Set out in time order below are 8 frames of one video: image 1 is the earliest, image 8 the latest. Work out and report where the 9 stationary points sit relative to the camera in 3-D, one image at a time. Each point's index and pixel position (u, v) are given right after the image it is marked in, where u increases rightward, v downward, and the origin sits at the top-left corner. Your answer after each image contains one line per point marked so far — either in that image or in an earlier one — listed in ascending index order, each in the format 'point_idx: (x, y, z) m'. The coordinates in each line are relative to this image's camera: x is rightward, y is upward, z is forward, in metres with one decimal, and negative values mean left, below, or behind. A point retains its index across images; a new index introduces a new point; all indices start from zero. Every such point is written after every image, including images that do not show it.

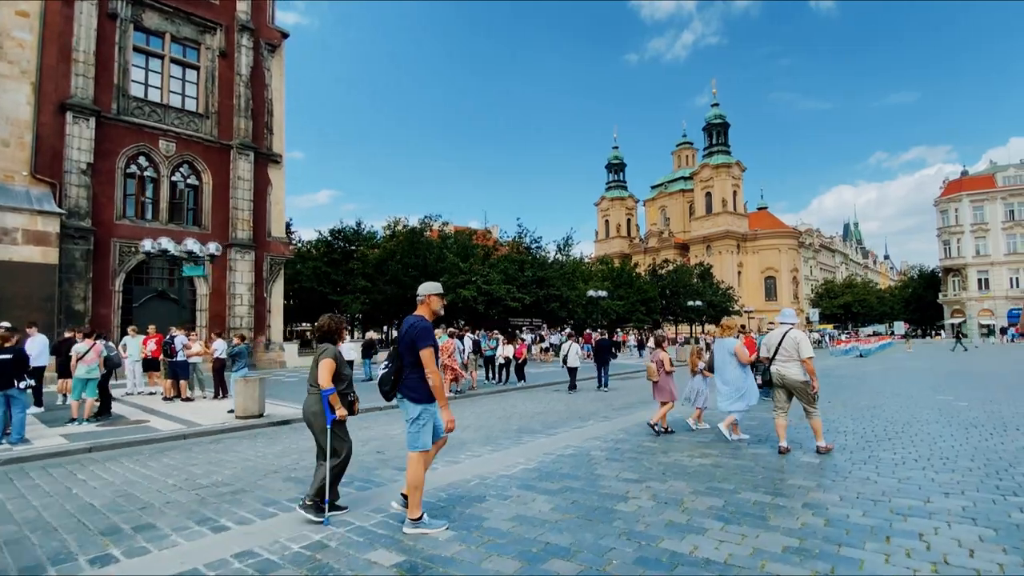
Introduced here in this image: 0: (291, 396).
0: (-6.5, -3.2, +15.5) m
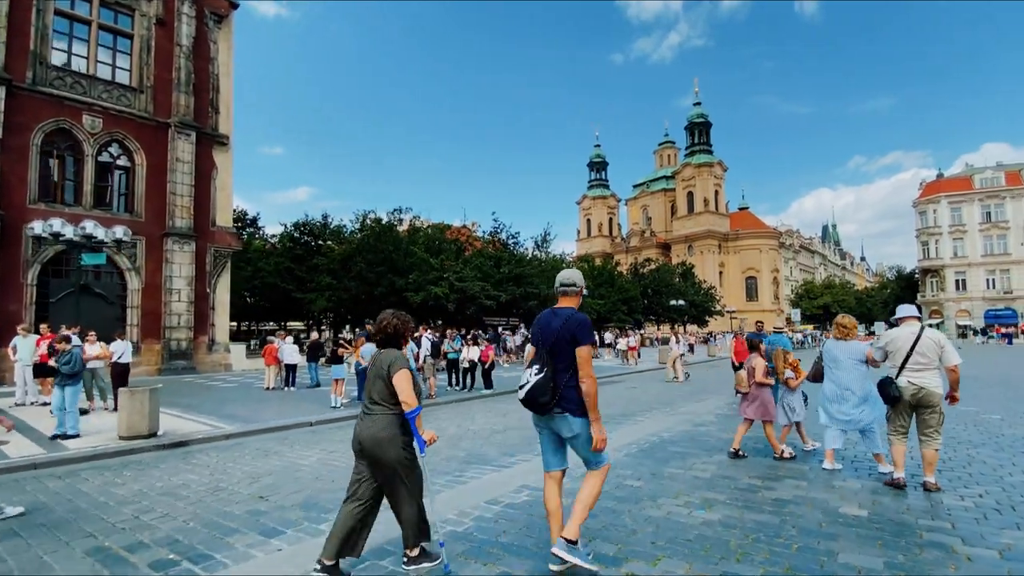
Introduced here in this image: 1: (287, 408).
0: (-7.4, -3.0, +13.1) m
1: (-5.6, -3.0, +13.1) m
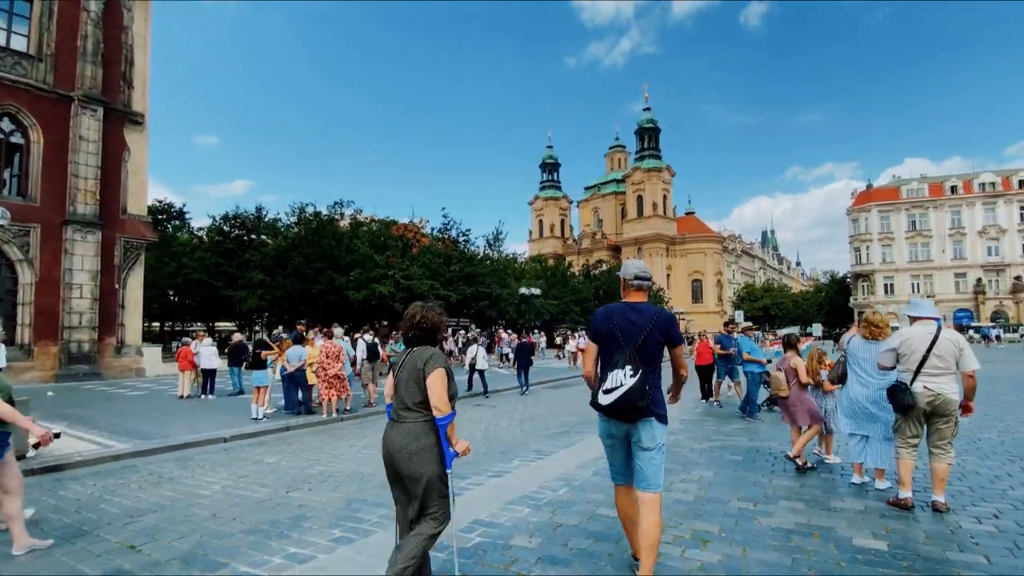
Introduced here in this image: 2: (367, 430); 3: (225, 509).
0: (-8.5, -2.8, +11.1) m
1: (-6.7, -2.8, +11.3) m
2: (-2.7, -2.7, +10.0) m
3: (-3.1, -2.4, +5.8) m
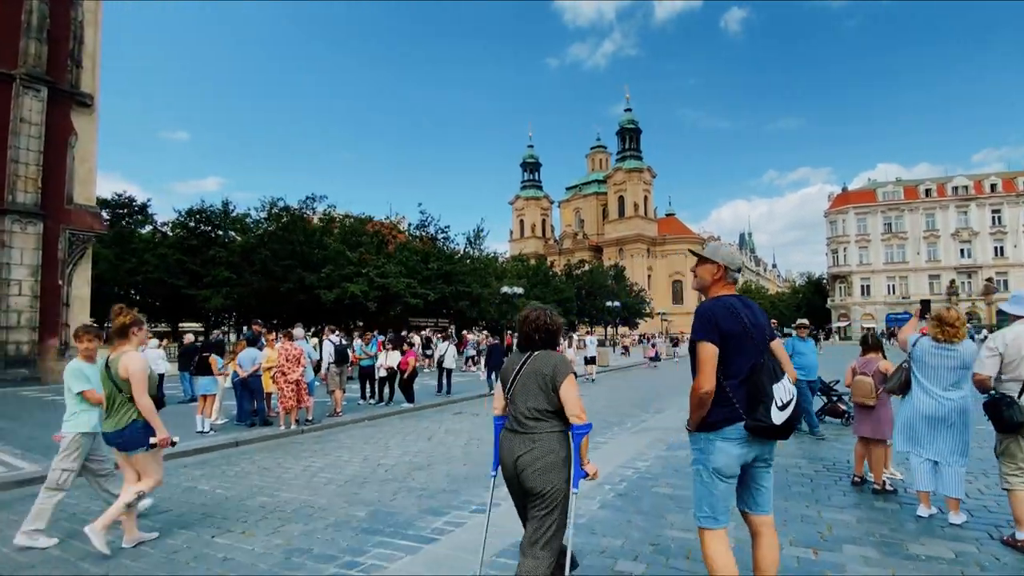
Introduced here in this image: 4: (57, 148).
0: (-8.8, -2.7, +9.6) m
1: (-7.0, -2.7, +9.8) m
2: (-3.0, -2.6, +8.7) m
3: (-3.2, -2.3, +4.5) m
4: (-16.3, +5.1, +19.1) m
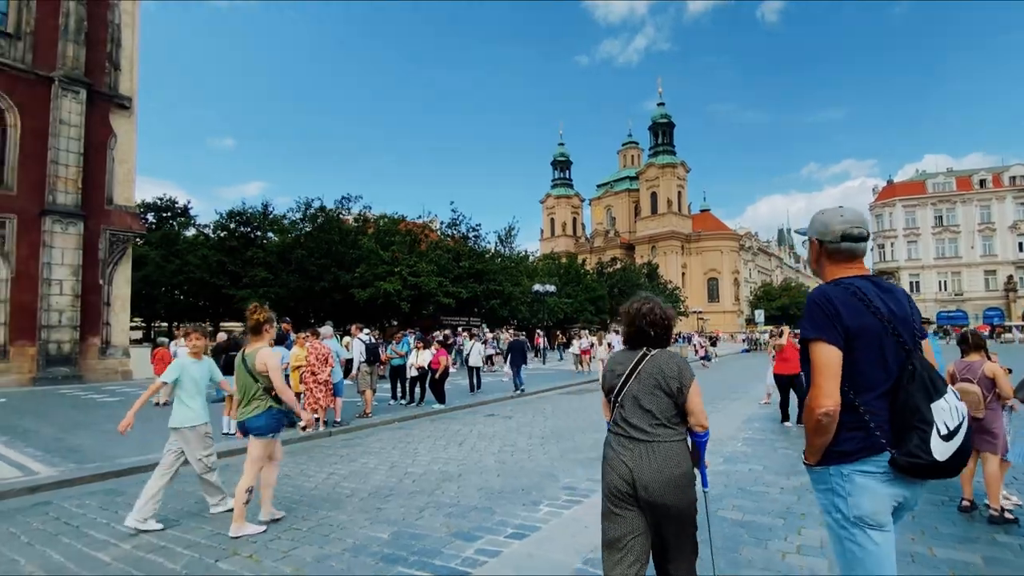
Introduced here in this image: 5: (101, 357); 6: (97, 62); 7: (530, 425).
0: (-8.2, -2.6, +9.5) m
1: (-6.3, -2.6, +9.6) m
2: (-2.4, -2.5, +8.2) m
3: (-2.9, -2.3, +4.1) m
4: (-15.2, +5.1, +19.4) m
5: (-14.7, -2.5, +18.9) m
6: (-15.4, +8.4, +19.7) m
7: (+0.3, -2.6, +10.1) m
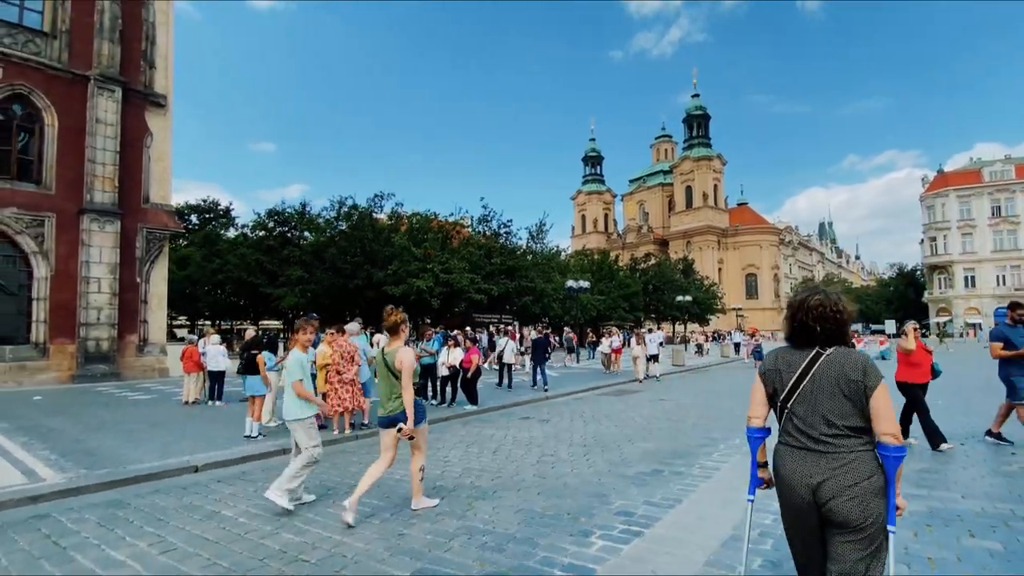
0: (-7.6, -2.6, +9.3) m
1: (-5.7, -2.6, +9.3) m
2: (-1.9, -2.4, +7.7) m
3: (-2.6, -2.2, +3.6) m
4: (-14.0, +5.2, +19.6) m
5: (-13.5, -2.4, +19.1) m
6: (-14.2, +8.5, +19.8) m
7: (+1.0, -2.5, +9.4) m
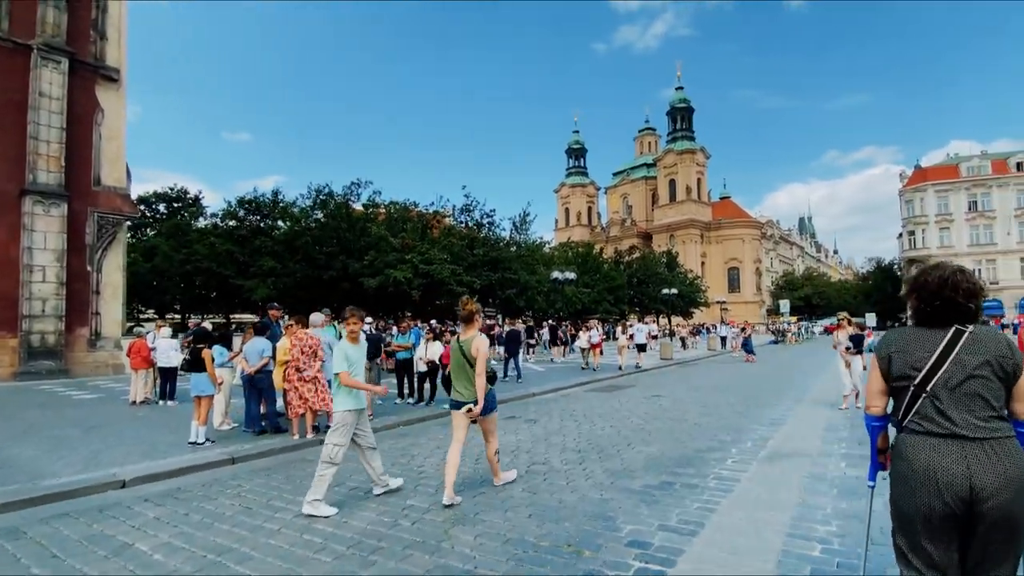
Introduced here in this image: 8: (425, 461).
0: (-7.8, -2.3, +8.1) m
1: (-5.9, -2.3, +8.1) m
2: (-2.1, -2.2, +6.6) m
3: (-2.7, -2.1, +2.5) m
4: (-14.6, +5.5, +18.0) m
5: (-14.0, -2.0, +17.6) m
6: (-14.8, +8.9, +18.2) m
7: (+0.7, -2.3, +8.4) m
8: (-1.2, -2.2, +6.9) m
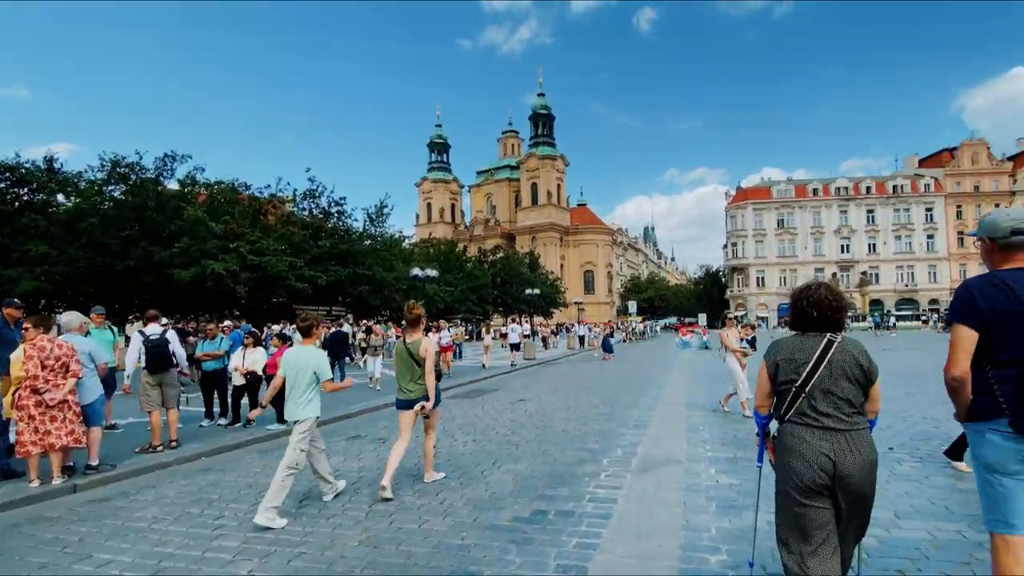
0: (-9.5, -2.1, +4.6) m
1: (-7.7, -2.2, +5.1) m
2: (-3.6, -2.1, +4.7) m
3: (-3.1, -1.9, +0.5) m
4: (-18.4, +5.9, +12.6) m
5: (-17.9, -1.7, +12.3) m
6: (-18.7, +9.2, +12.7) m
7: (-1.3, -2.2, +7.1) m
8: (-2.8, -2.1, +5.2) m
